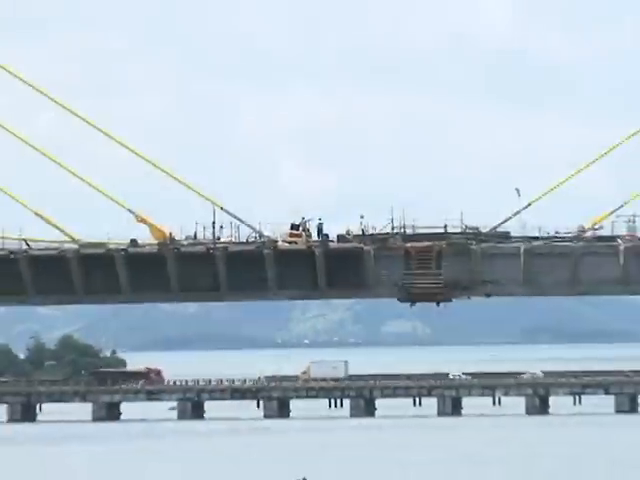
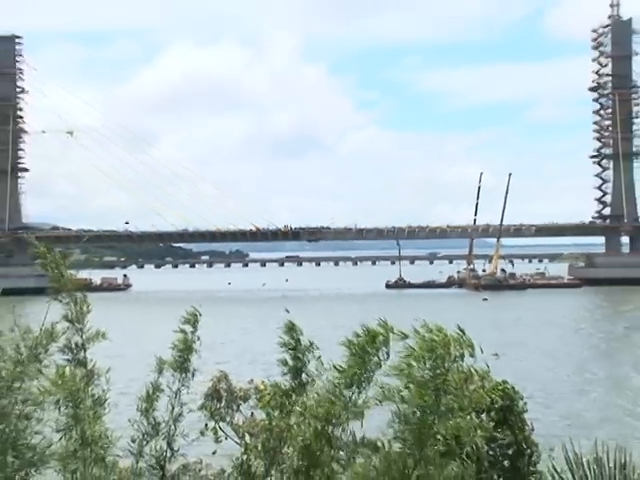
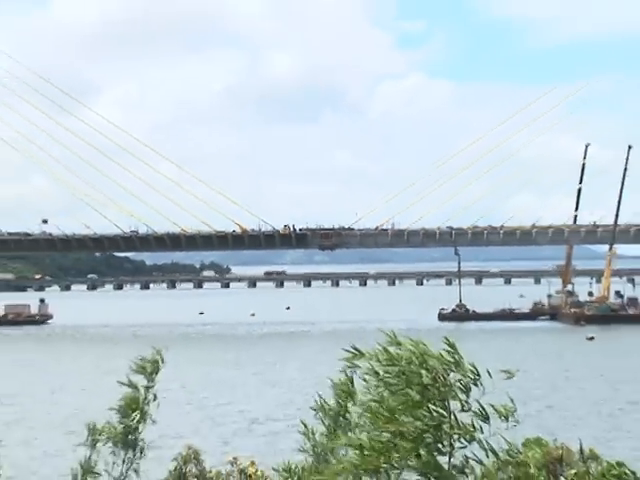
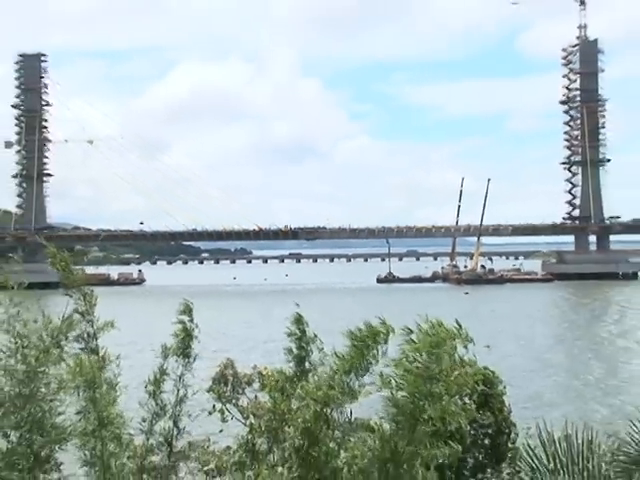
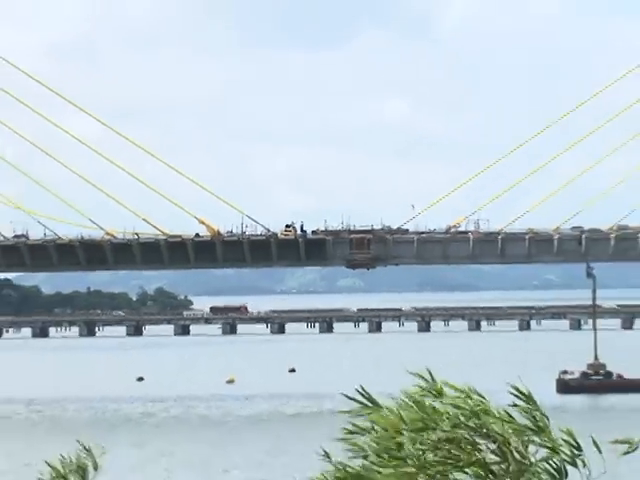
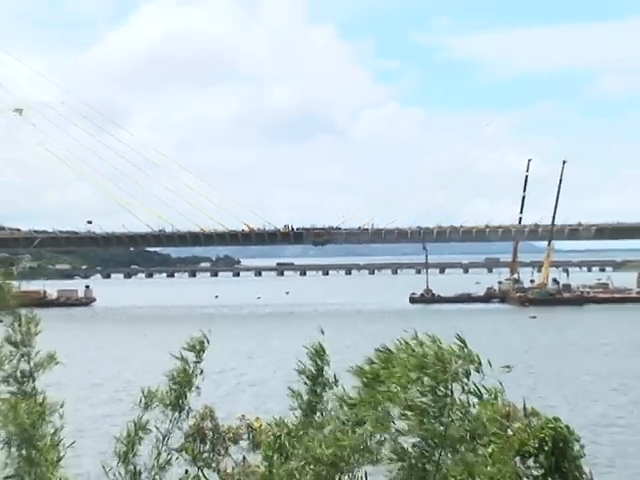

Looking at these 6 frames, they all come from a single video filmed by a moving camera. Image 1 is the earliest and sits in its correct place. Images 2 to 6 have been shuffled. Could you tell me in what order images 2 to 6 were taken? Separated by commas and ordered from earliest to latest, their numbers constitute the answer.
5, 3, 6, 2, 4
